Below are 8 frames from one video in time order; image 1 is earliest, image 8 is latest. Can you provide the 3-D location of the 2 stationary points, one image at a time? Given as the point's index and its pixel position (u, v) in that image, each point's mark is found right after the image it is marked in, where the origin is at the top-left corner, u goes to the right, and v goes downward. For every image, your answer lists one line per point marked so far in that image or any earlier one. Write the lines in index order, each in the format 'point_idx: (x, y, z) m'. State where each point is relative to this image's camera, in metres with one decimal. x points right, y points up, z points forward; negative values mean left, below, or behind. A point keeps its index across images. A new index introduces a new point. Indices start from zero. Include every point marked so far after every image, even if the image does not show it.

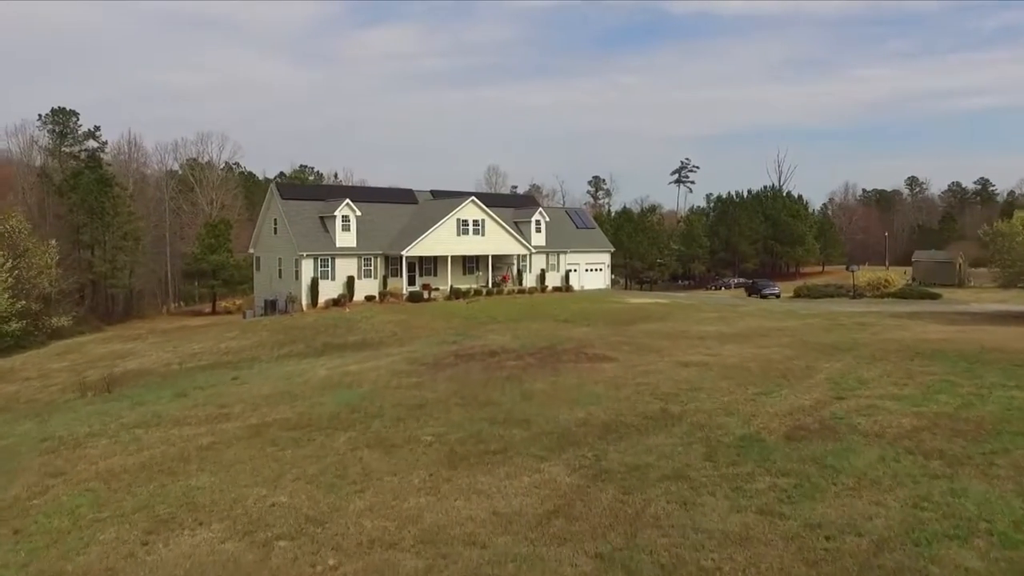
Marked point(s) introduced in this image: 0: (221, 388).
0: (-7.4, -2.5, +19.0) m
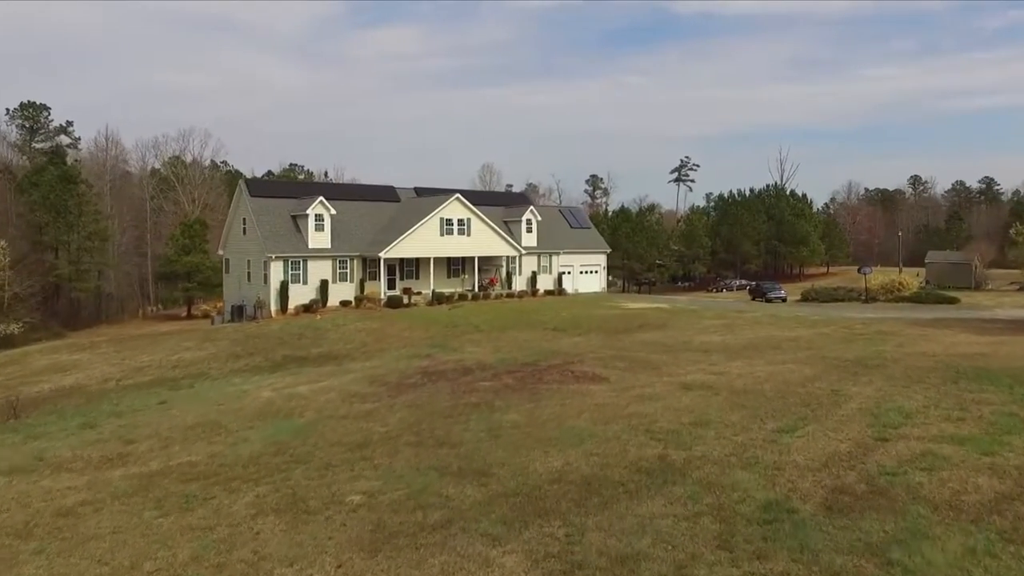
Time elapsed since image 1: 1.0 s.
0: (-8.1, -2.7, +16.2) m
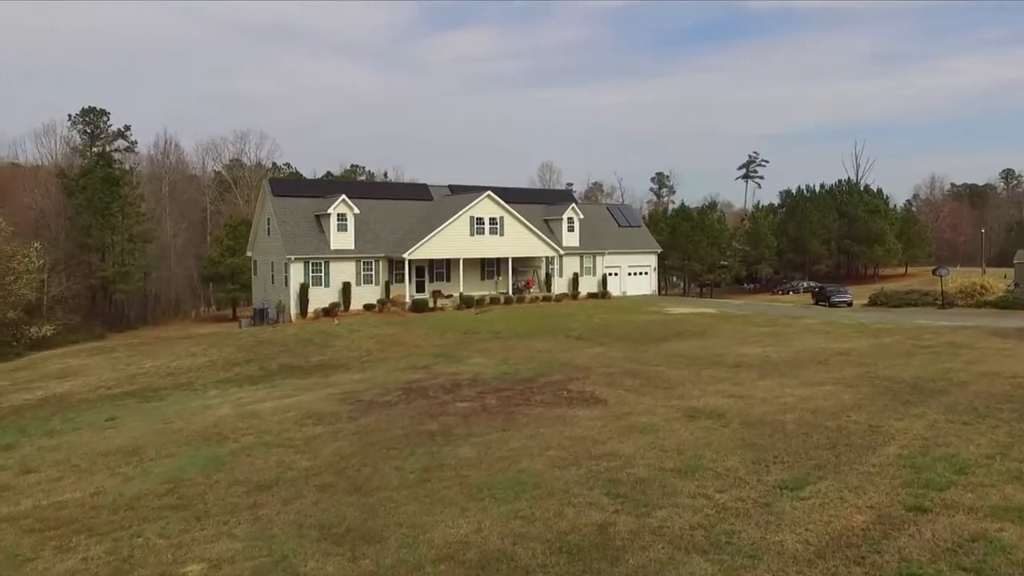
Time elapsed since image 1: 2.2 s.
0: (-8.5, -2.8, +14.5) m
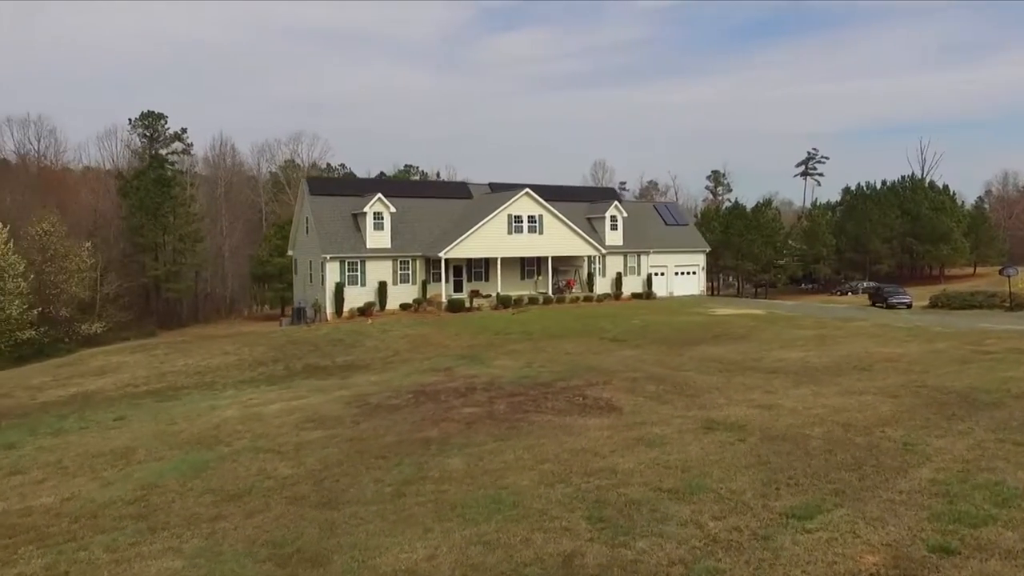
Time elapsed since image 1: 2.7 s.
0: (-8.3, -2.8, +14.4) m
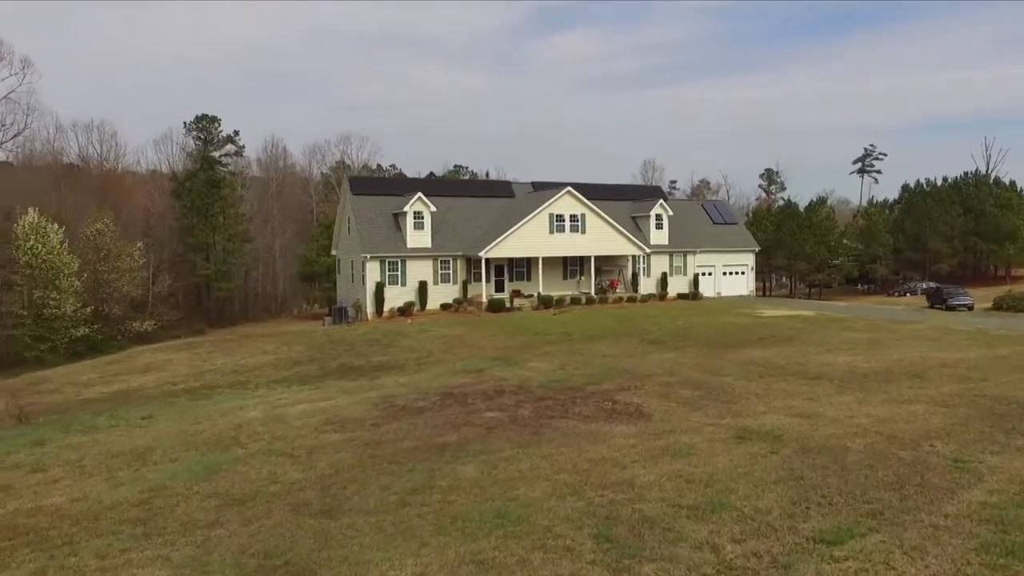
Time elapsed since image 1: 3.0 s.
0: (-7.9, -2.8, +14.4) m
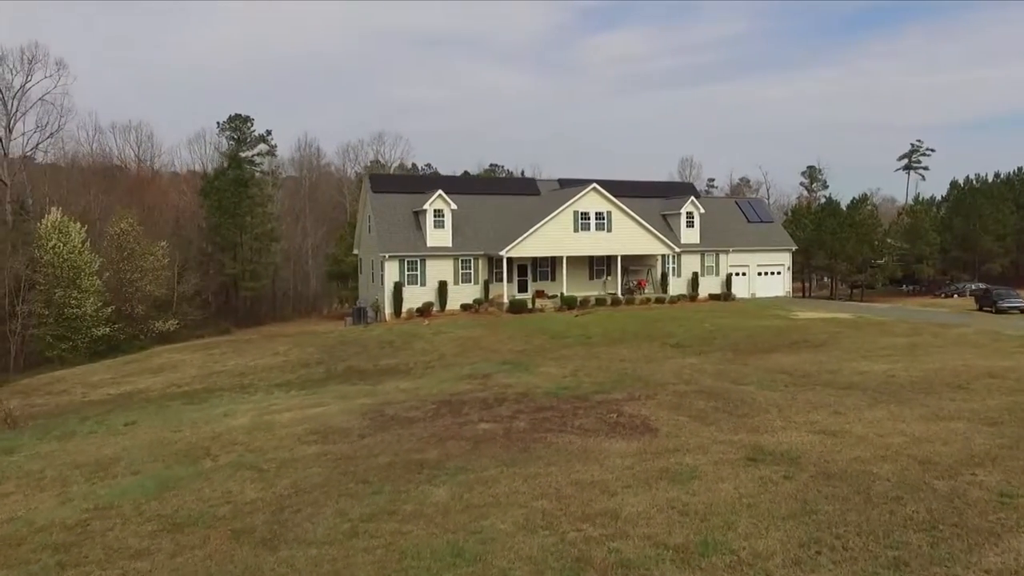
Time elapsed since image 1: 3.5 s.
0: (-7.9, -2.8, +13.7) m
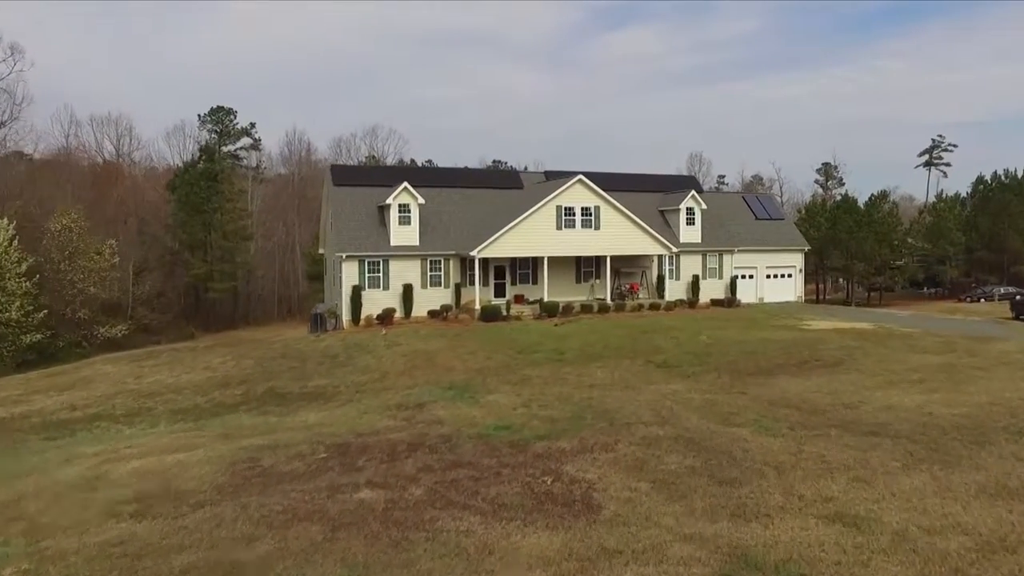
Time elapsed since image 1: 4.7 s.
0: (-9.2, -2.9, +10.3) m
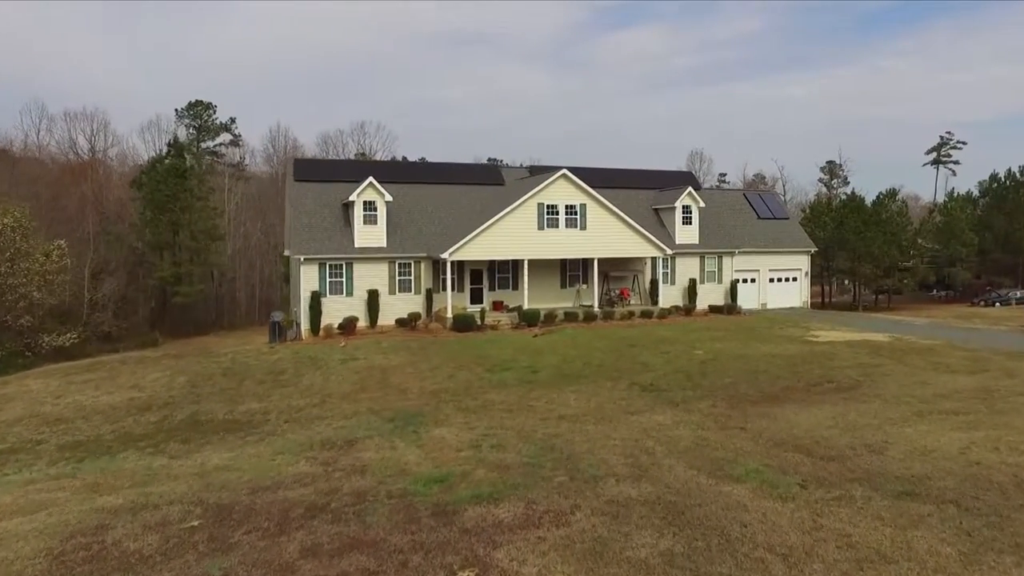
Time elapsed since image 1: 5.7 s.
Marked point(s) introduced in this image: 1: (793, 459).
0: (-10.1, -3.1, +7.6) m
1: (+4.0, -2.4, +10.5) m
